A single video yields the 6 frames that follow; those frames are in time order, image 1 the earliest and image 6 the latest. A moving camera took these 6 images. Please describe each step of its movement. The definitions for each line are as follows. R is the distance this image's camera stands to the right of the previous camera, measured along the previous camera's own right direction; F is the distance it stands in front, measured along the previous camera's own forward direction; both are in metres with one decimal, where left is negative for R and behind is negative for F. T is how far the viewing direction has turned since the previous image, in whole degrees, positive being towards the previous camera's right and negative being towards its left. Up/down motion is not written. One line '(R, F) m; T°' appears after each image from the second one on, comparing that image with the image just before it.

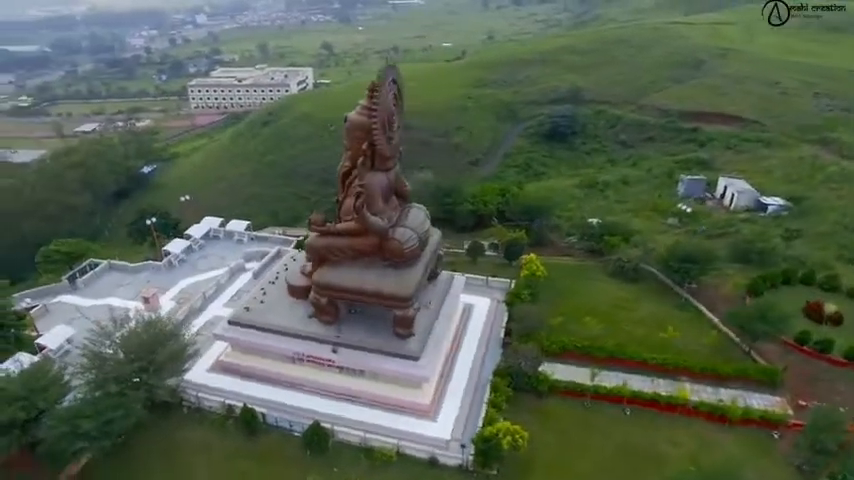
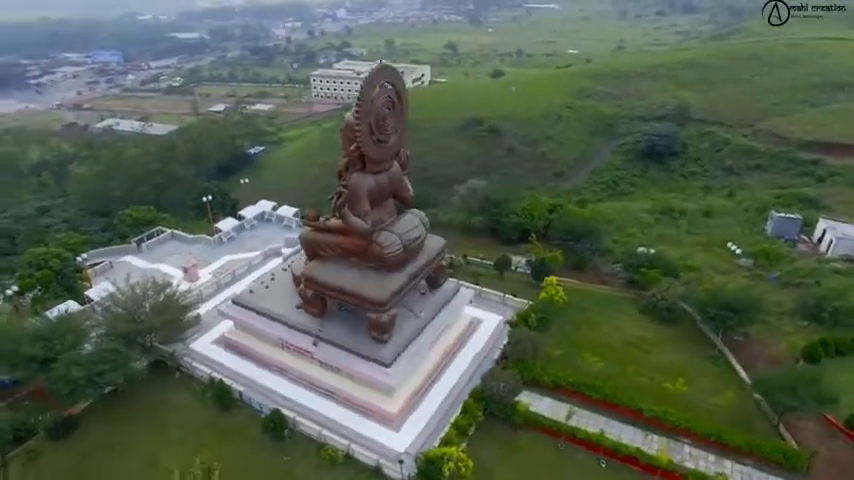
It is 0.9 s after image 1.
(+3.1, +0.6) m; -12°
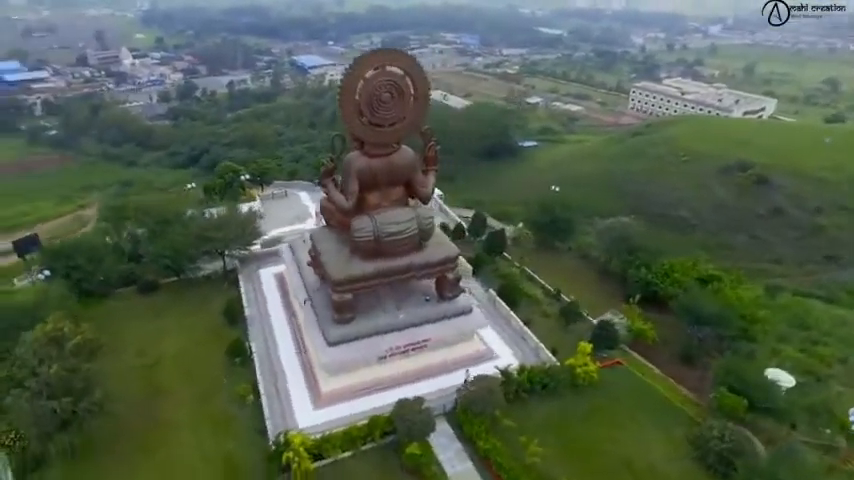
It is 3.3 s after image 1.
(+7.2, +3.1) m; -32°
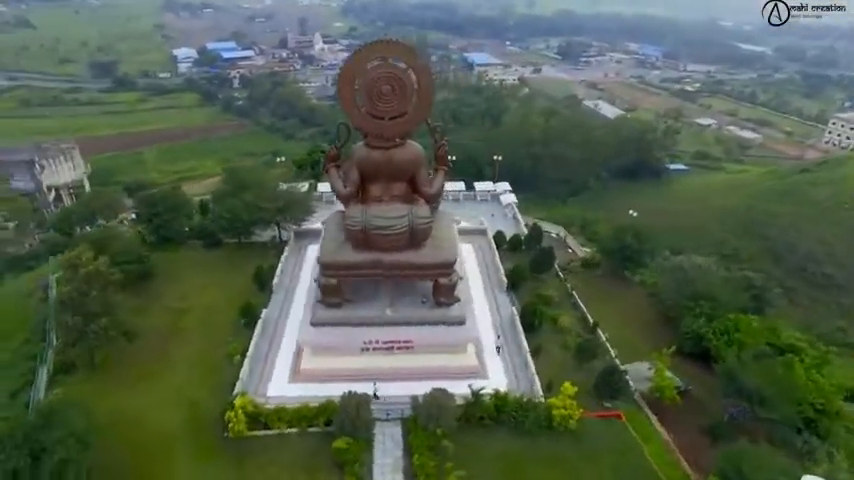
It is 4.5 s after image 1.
(+3.9, +1.0) m; -16°
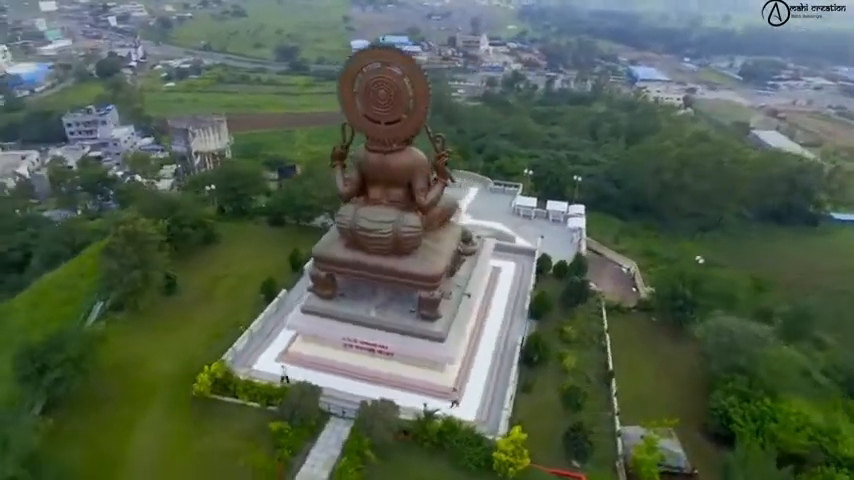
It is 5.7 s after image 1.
(+3.9, +0.8) m; -16°
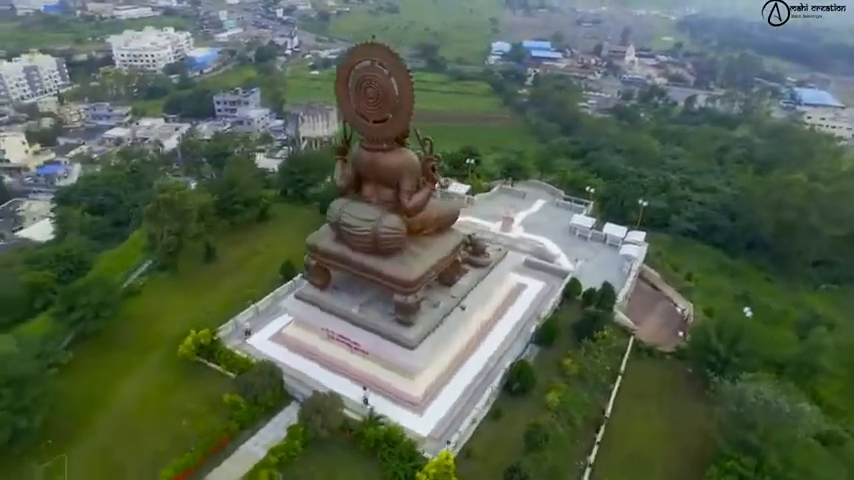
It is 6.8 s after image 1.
(+3.6, +0.8) m; -14°
